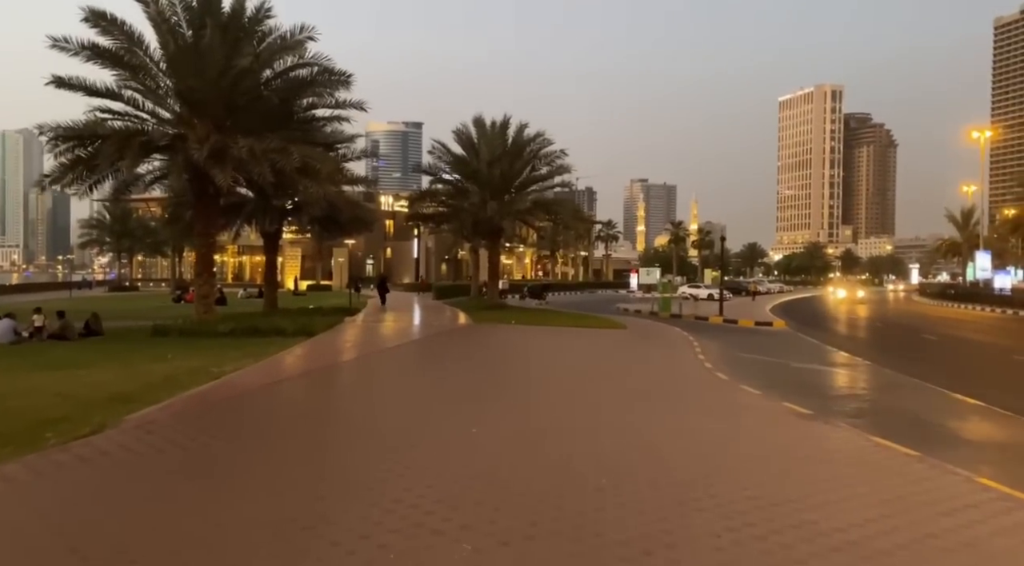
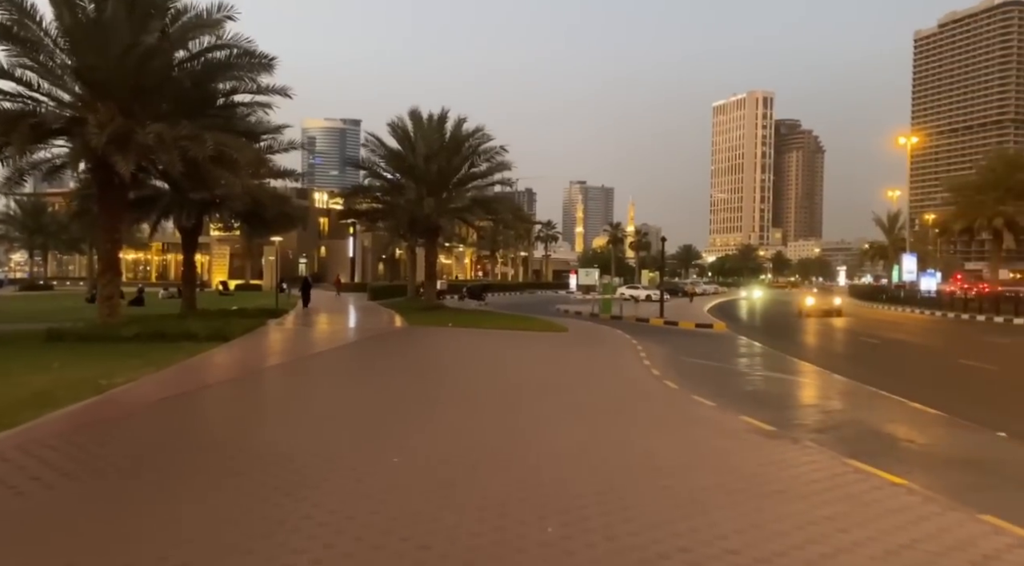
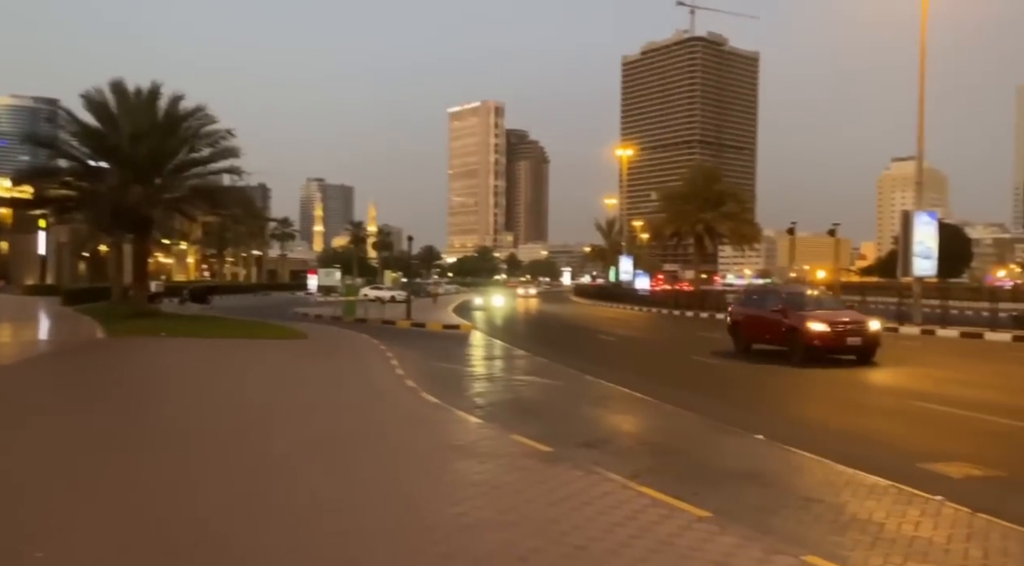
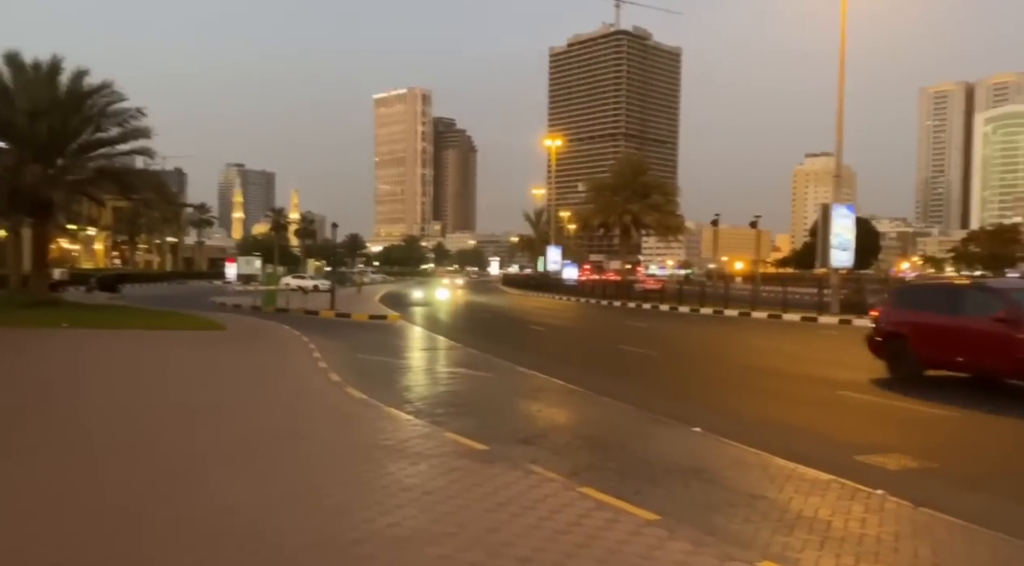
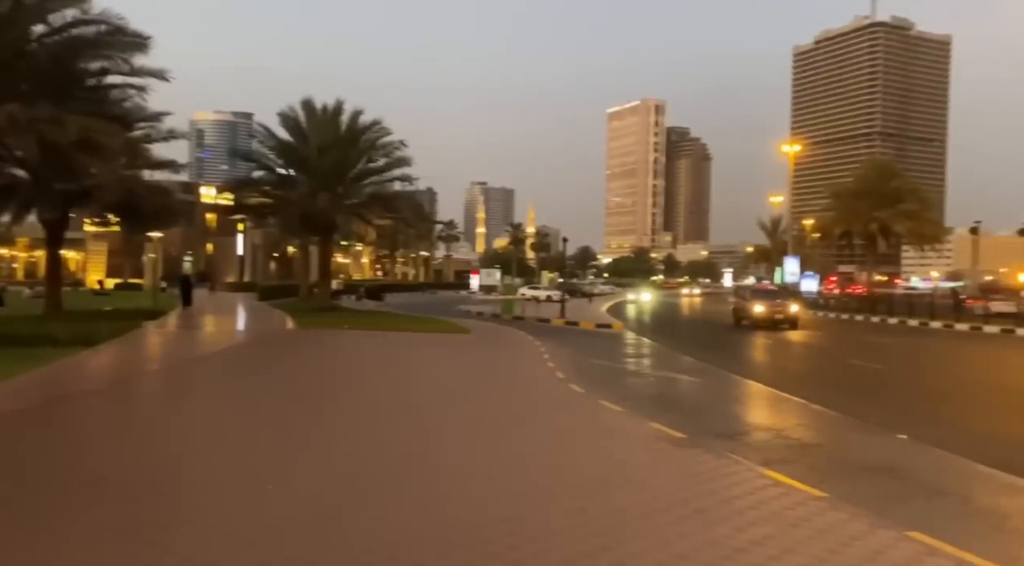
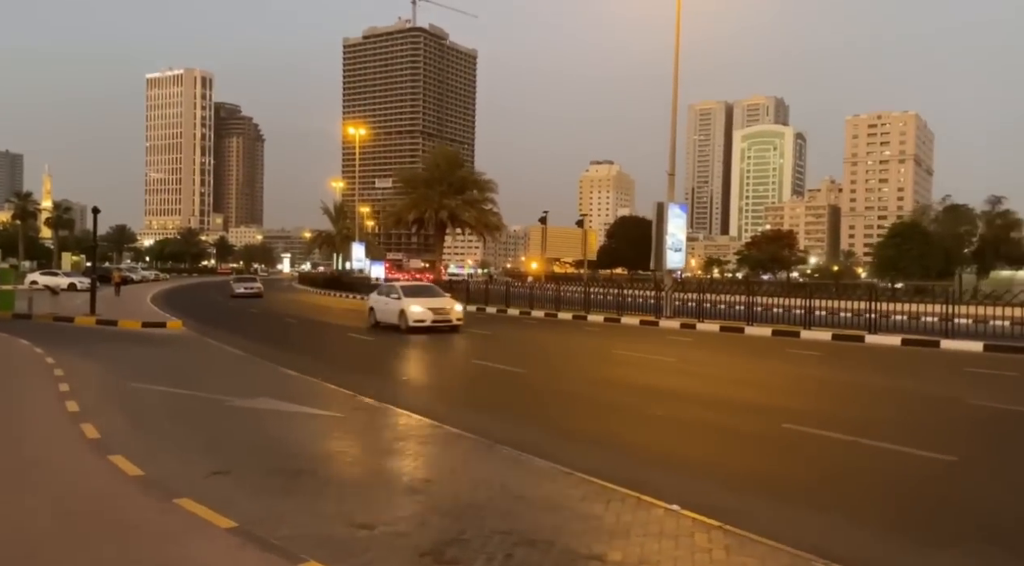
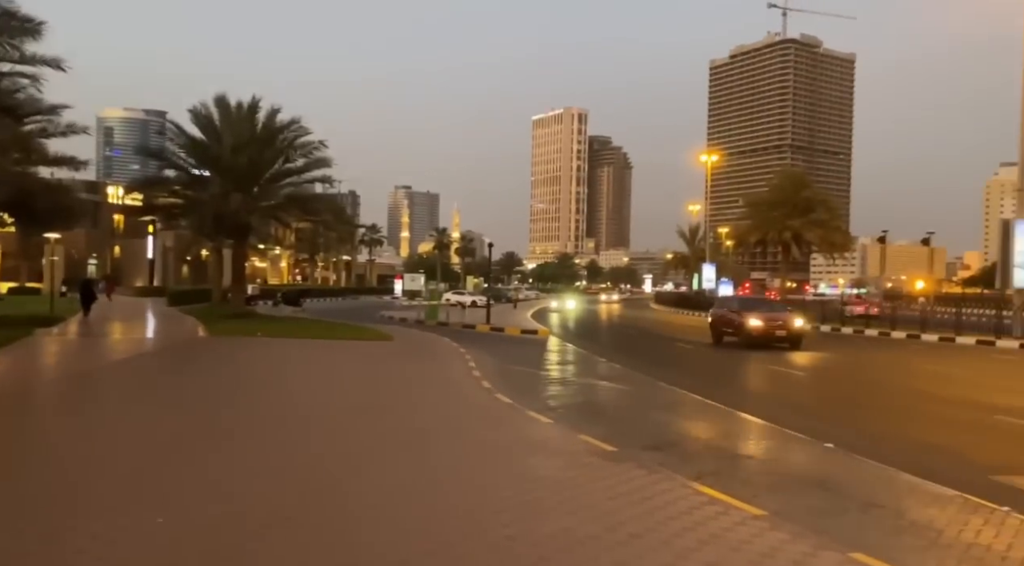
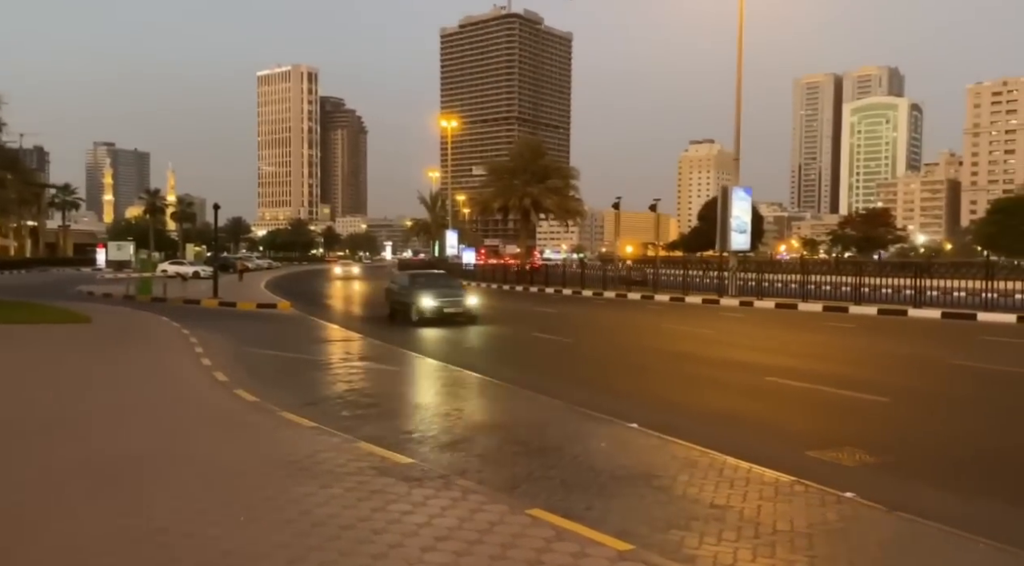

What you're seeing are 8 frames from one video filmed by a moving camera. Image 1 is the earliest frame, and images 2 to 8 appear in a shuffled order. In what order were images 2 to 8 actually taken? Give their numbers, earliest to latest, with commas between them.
2, 5, 7, 3, 4, 8, 6
